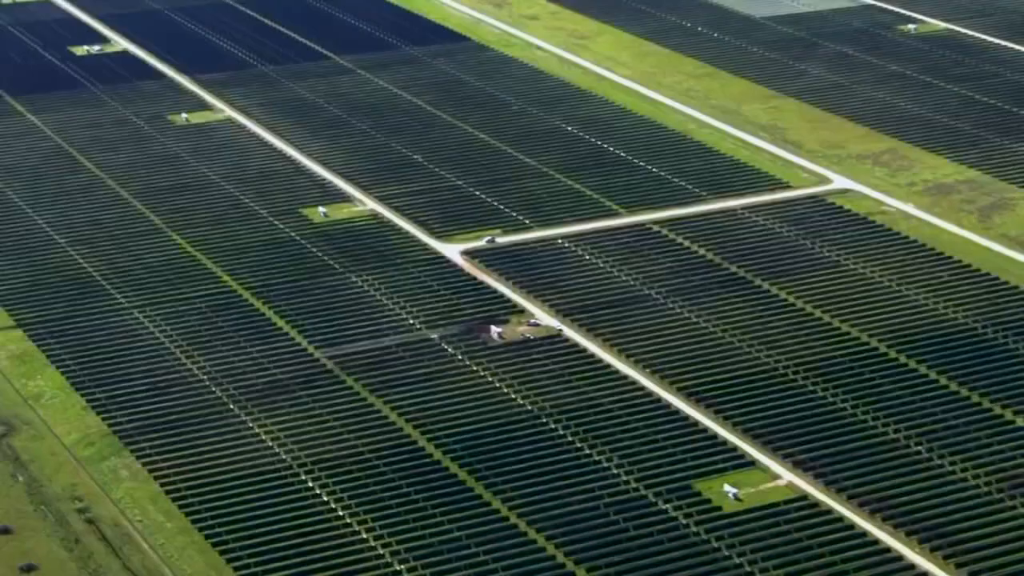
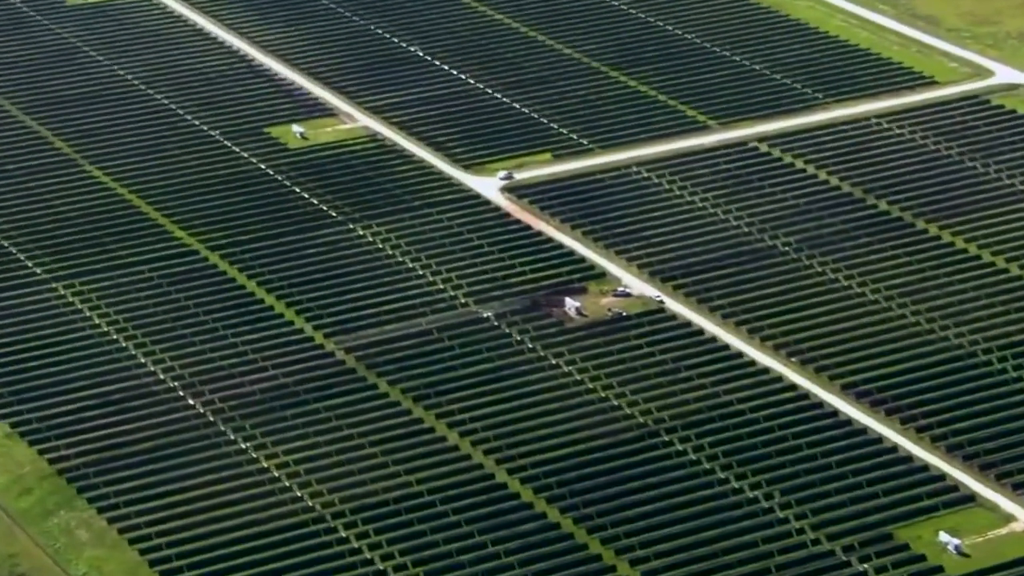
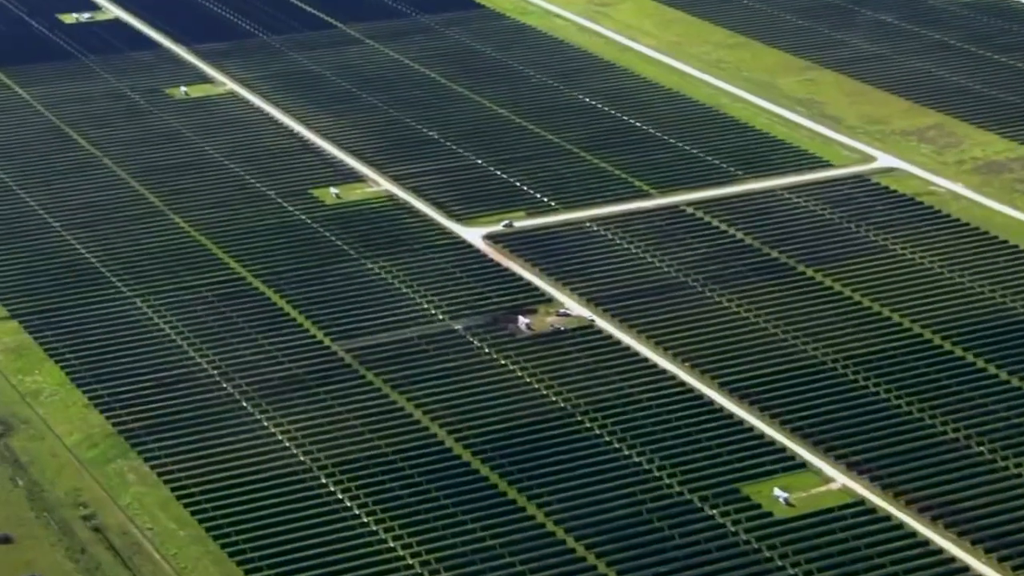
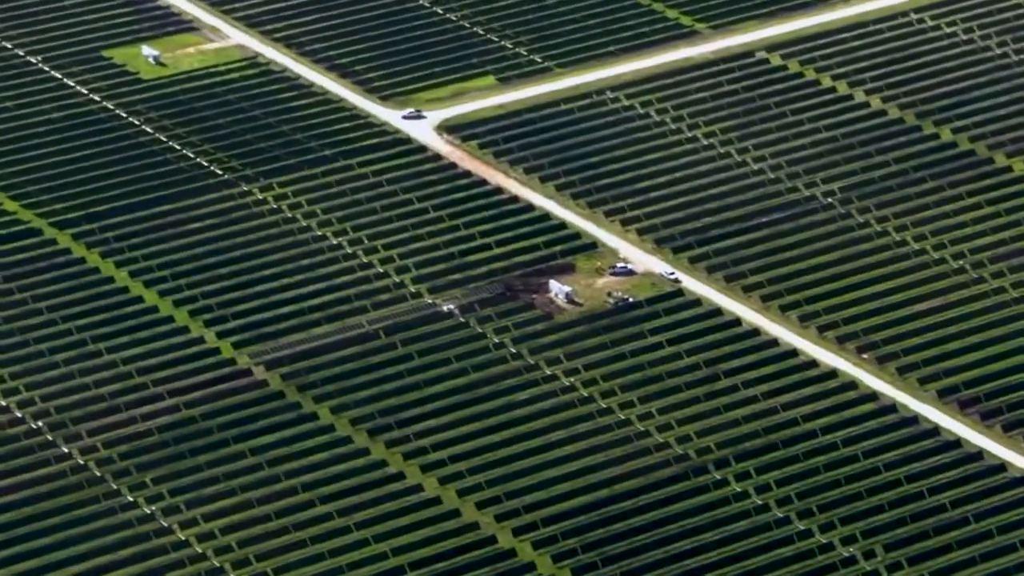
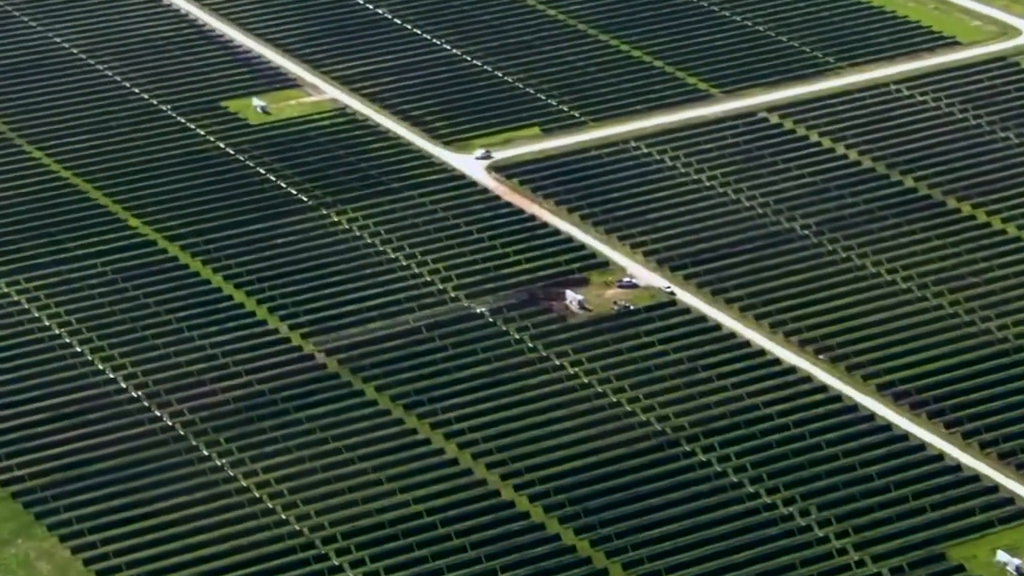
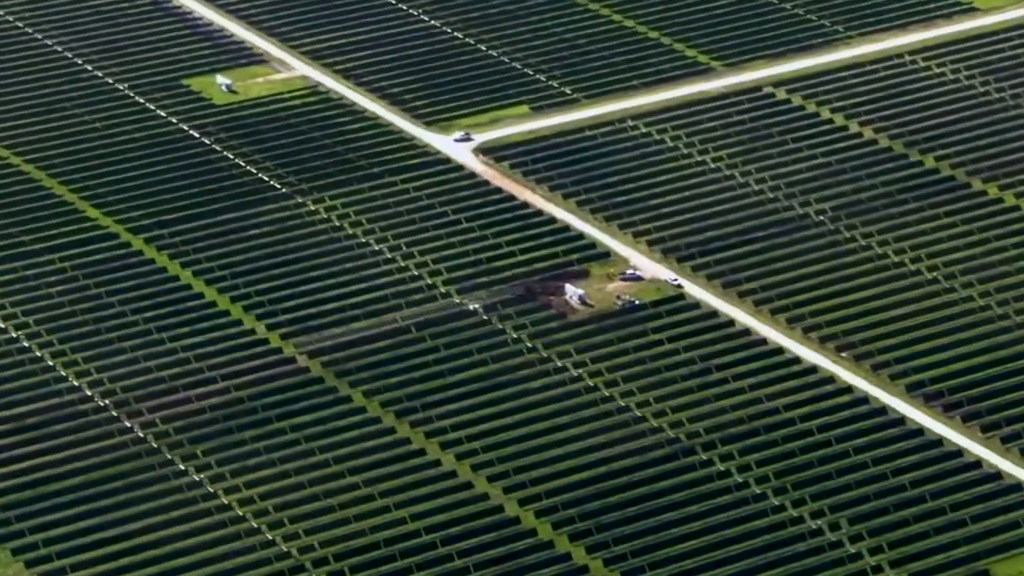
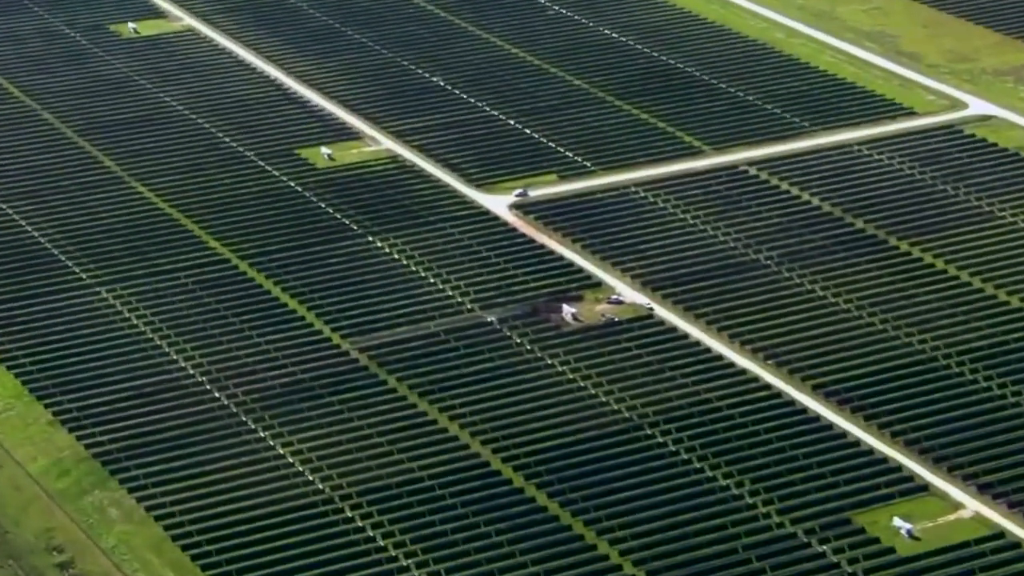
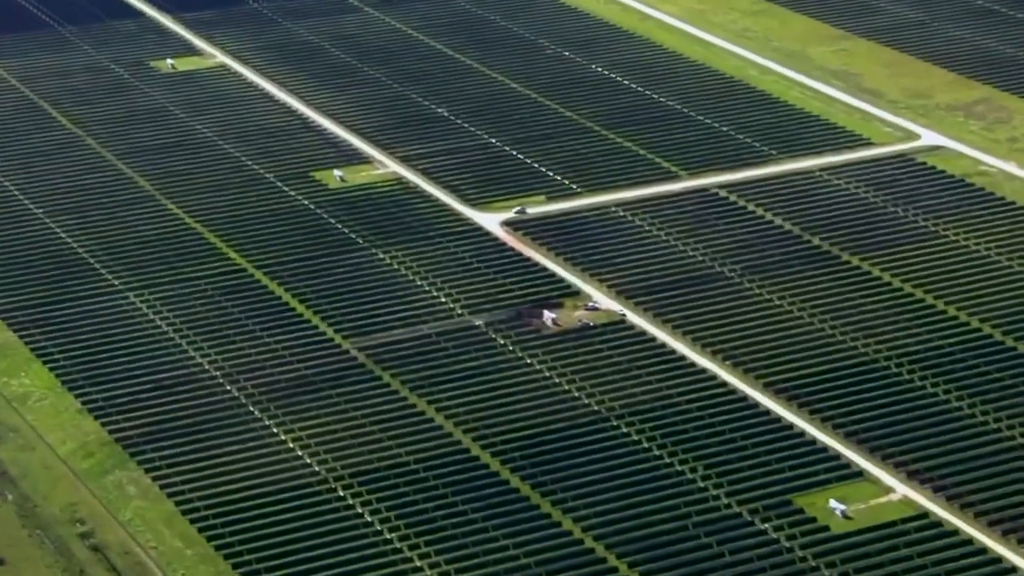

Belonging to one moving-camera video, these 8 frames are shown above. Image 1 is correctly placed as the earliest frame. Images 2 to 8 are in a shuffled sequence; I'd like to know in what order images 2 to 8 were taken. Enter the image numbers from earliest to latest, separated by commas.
3, 8, 7, 2, 5, 6, 4
